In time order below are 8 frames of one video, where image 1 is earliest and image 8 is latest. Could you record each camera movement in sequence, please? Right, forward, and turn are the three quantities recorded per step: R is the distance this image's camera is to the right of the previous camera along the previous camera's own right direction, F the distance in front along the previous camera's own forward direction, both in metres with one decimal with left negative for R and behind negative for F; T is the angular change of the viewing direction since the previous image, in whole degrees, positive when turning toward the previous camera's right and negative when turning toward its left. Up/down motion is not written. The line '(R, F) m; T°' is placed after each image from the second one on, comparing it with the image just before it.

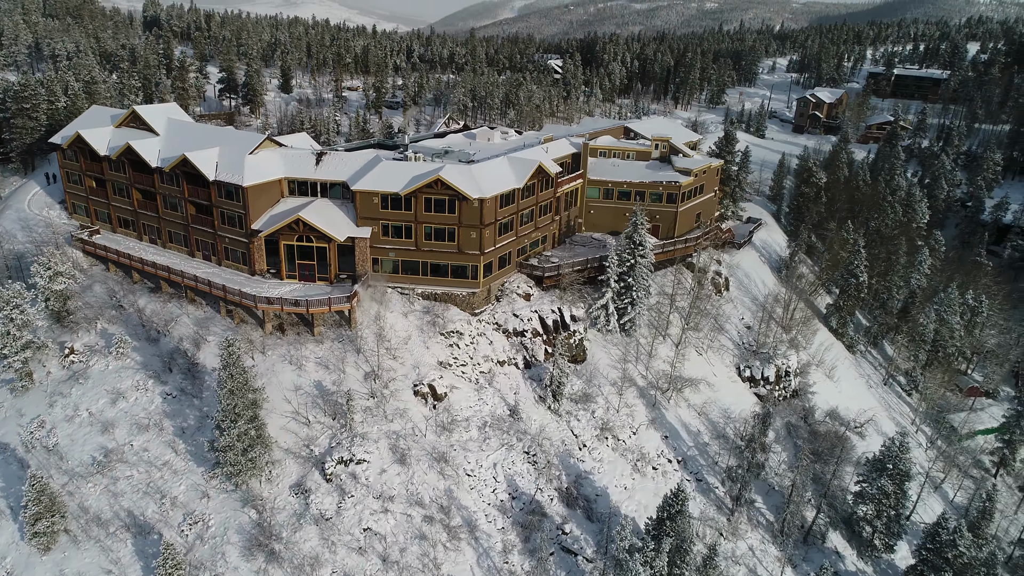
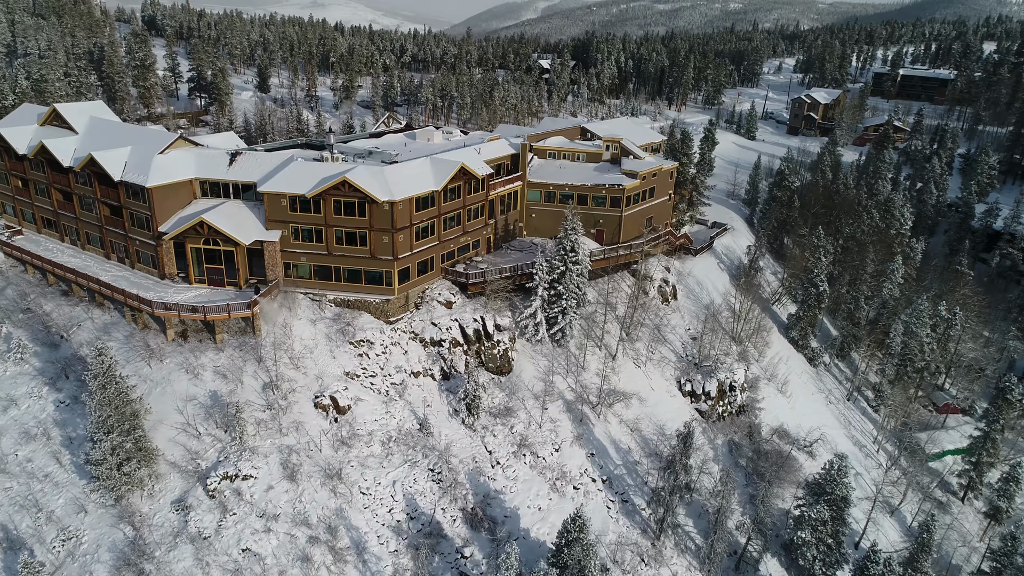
(+5.3, +1.9) m; -2°
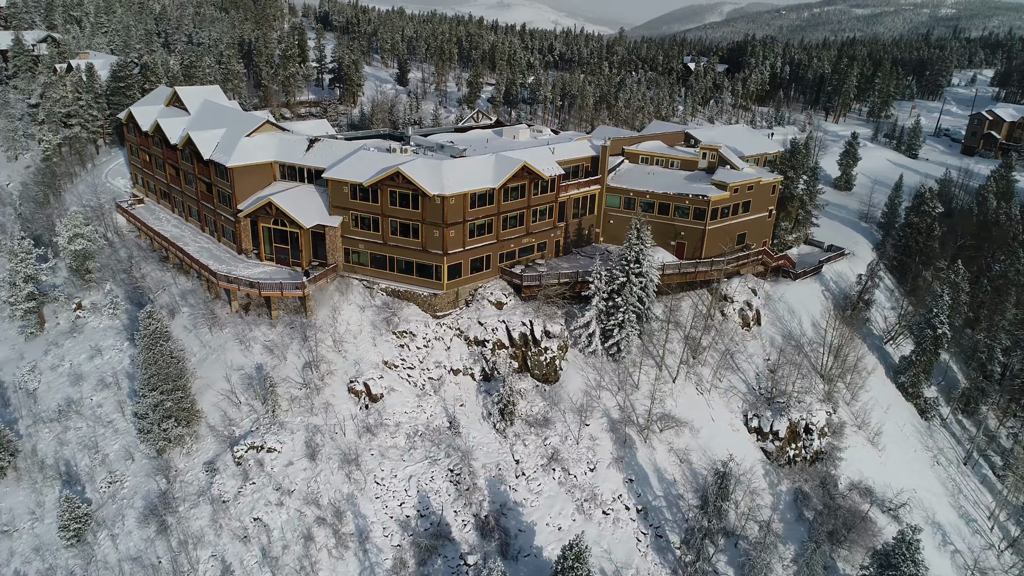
(+5.1, +1.8) m; -13°
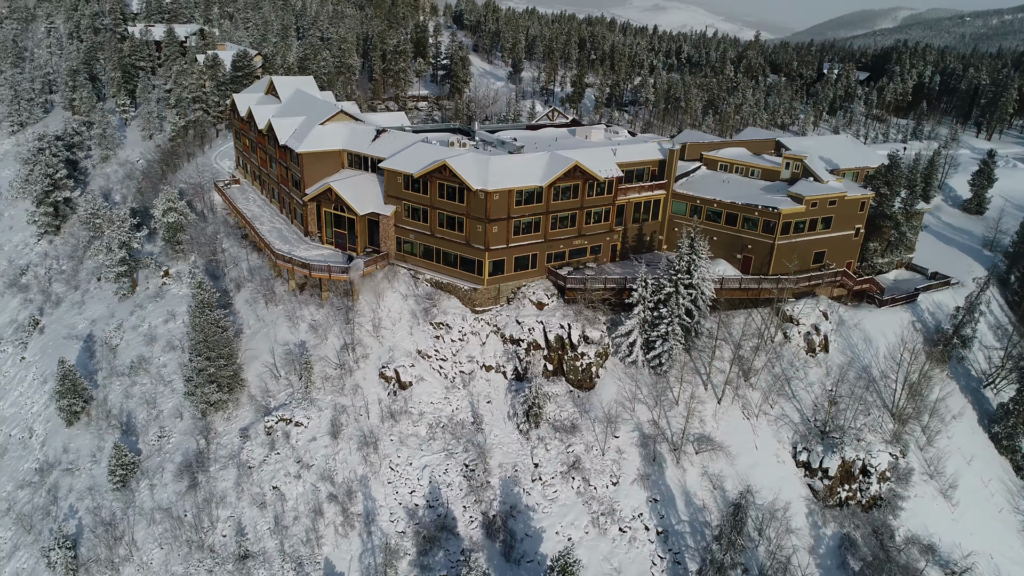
(+4.5, +0.9) m; -11°
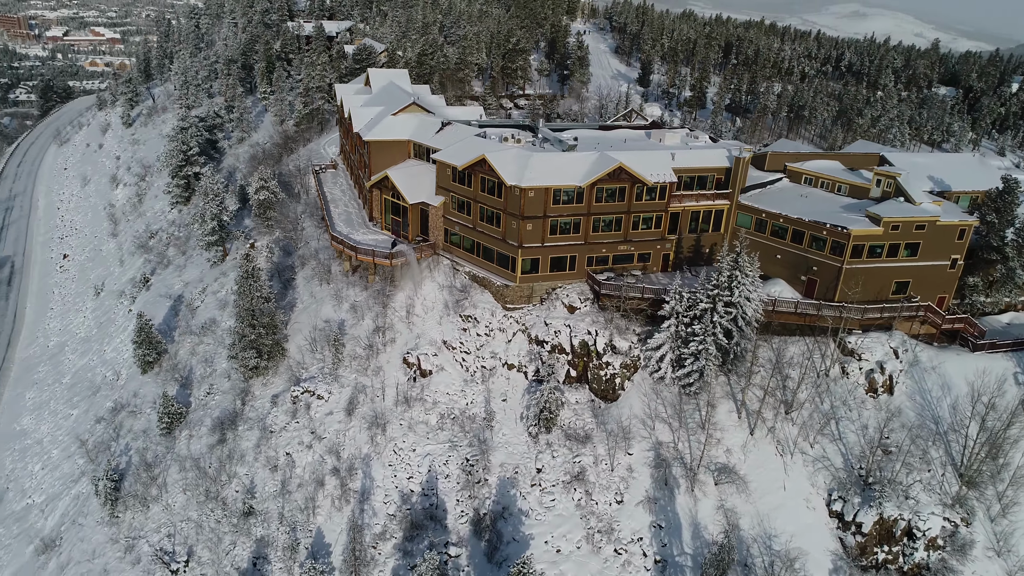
(+6.1, +1.2) m; -13°
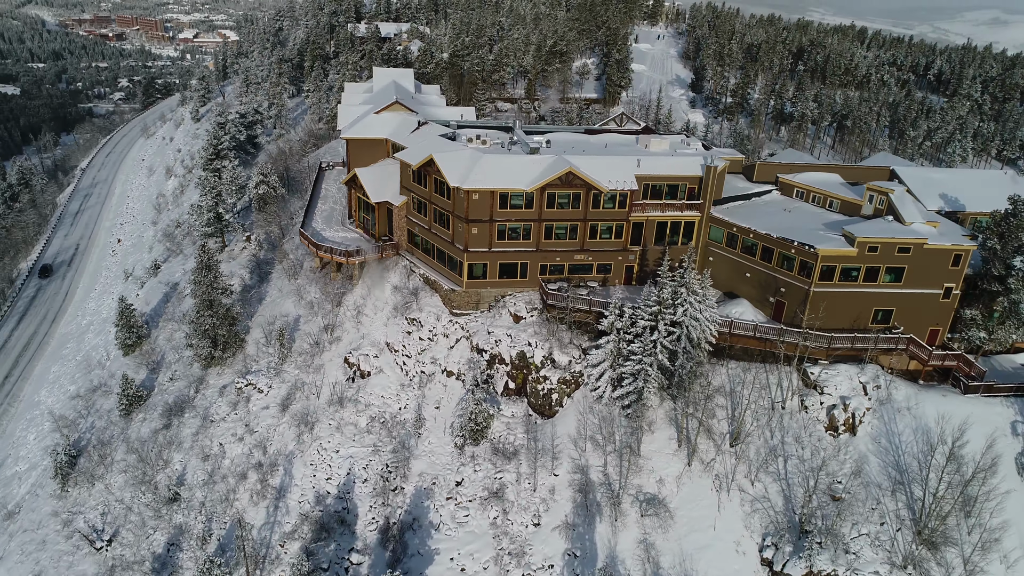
(+7.1, +1.7) m; -8°
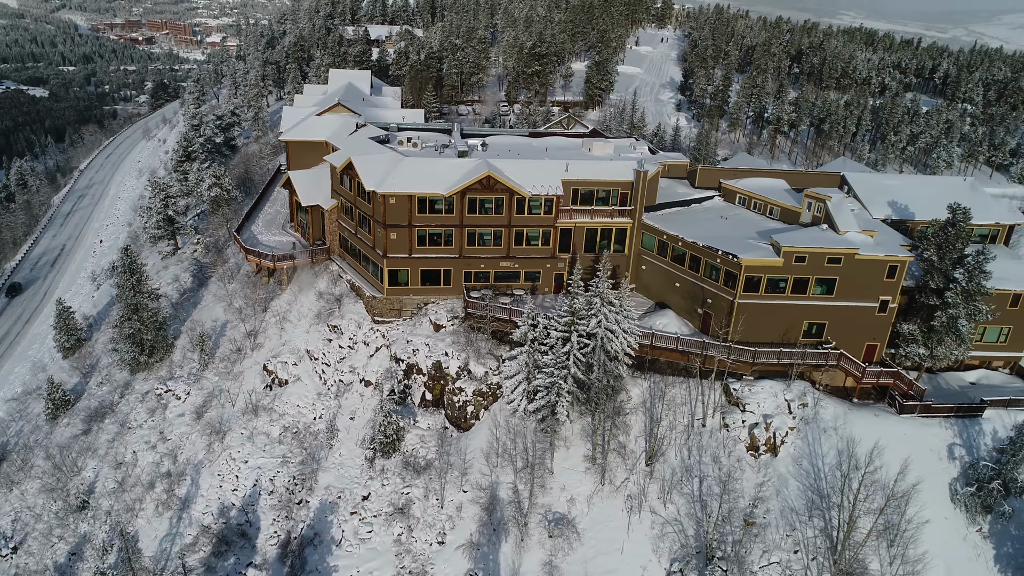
(+4.7, +1.2) m; -2°
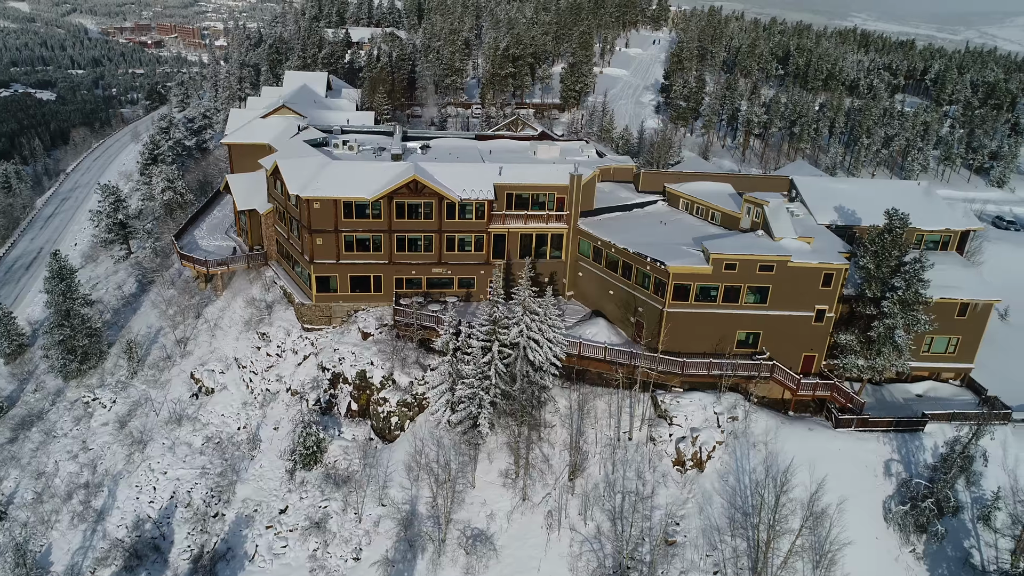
(+3.5, +1.0) m; -1°
